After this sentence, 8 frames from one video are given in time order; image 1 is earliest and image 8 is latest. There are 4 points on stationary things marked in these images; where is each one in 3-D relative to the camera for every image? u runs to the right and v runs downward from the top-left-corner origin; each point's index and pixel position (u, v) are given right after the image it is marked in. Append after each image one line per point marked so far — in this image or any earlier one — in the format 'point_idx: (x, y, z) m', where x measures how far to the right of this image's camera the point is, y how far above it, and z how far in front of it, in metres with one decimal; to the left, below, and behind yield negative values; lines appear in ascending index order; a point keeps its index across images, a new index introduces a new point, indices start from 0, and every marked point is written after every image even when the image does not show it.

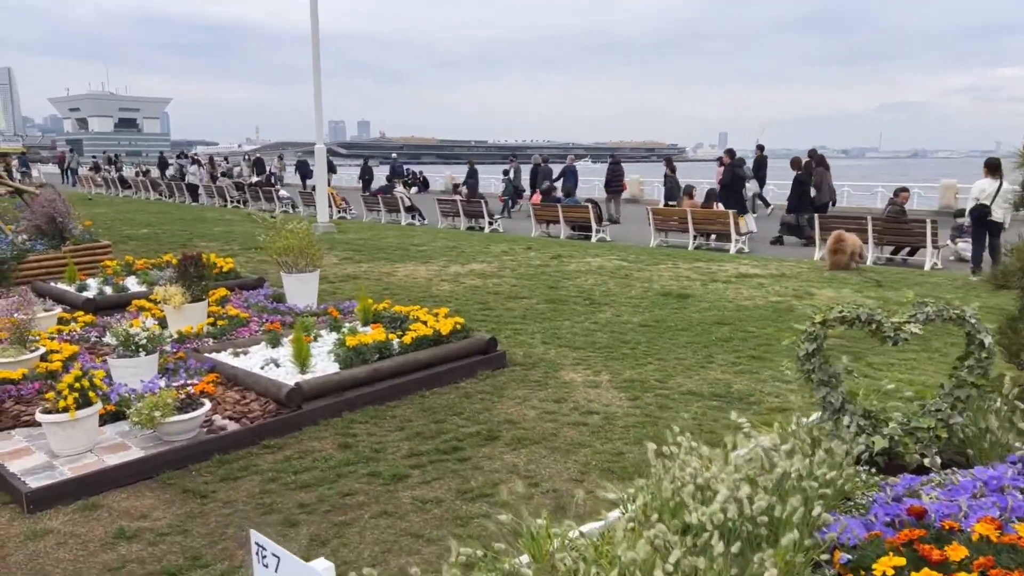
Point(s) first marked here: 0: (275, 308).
0: (-2.1, -0.2, +7.2) m
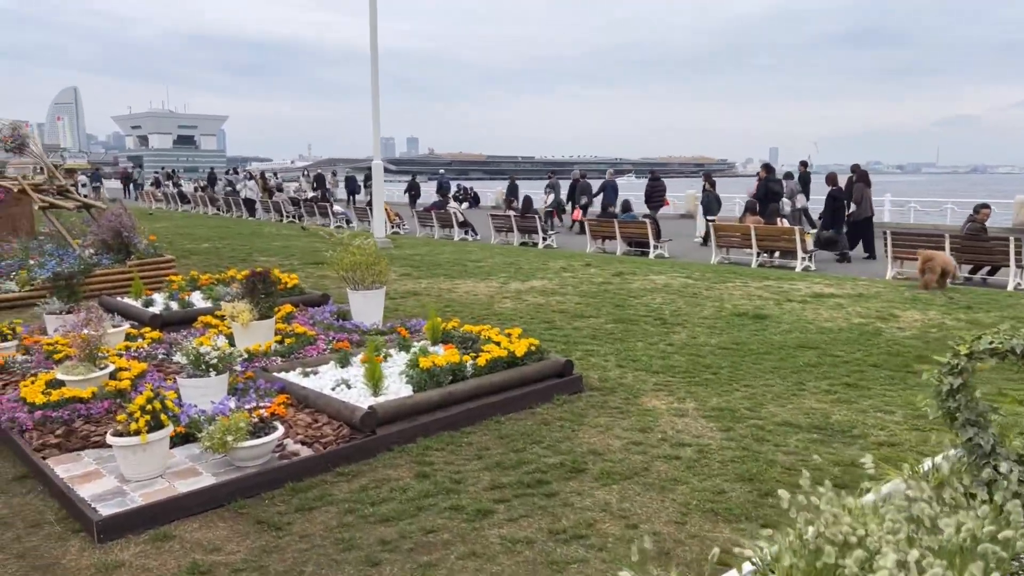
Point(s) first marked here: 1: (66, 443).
0: (-1.5, -0.3, +7.0) m
1: (-2.6, -0.9, +4.6) m
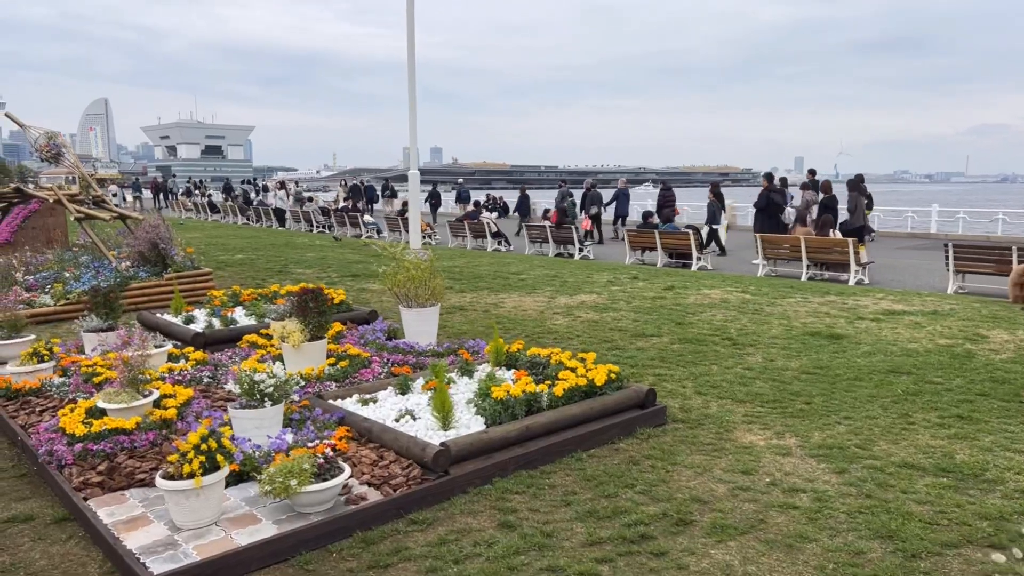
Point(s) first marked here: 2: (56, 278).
0: (-1.0, -0.5, +6.6) m
1: (-2.1, -1.0, +4.1) m
2: (-5.9, +0.1, +10.3) m
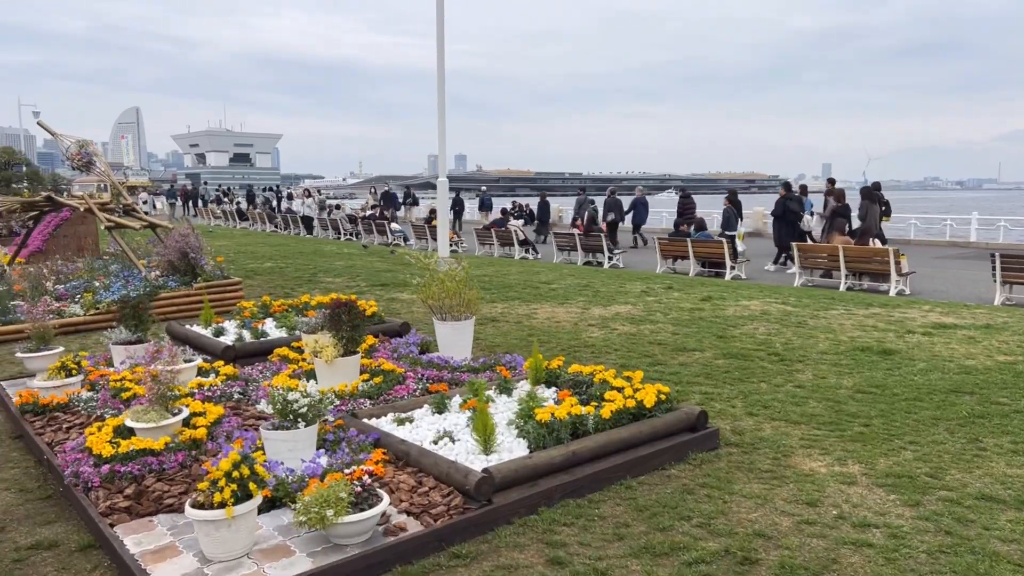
0: (-0.7, -0.6, +6.3) m
1: (-1.9, -1.1, +3.9) m
2: (-5.5, 0.0, +10.2) m
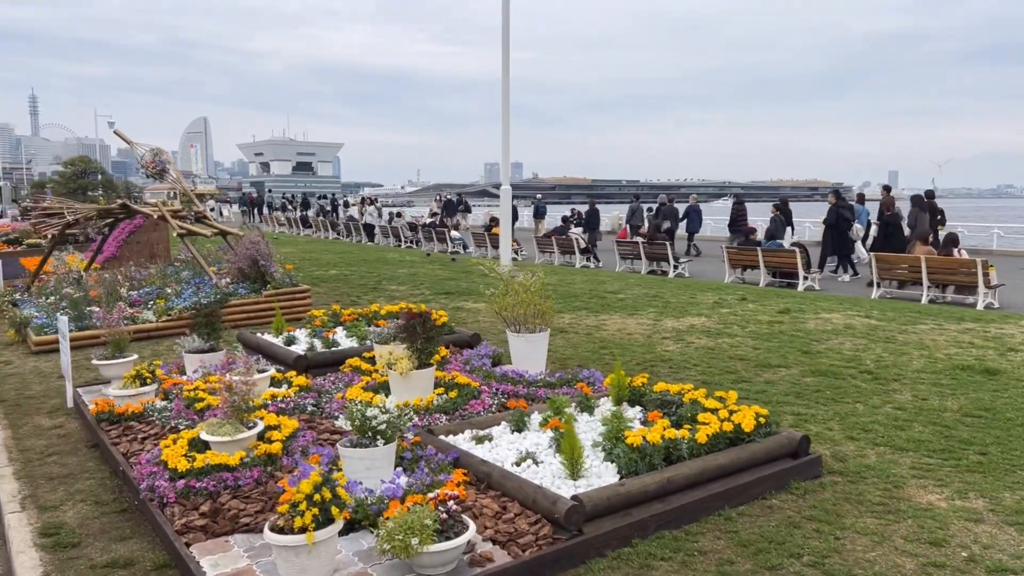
0: (-0.1, -0.7, +6.1) m
1: (-1.4, -1.1, +3.8) m
2: (-4.6, -0.1, +10.3) m
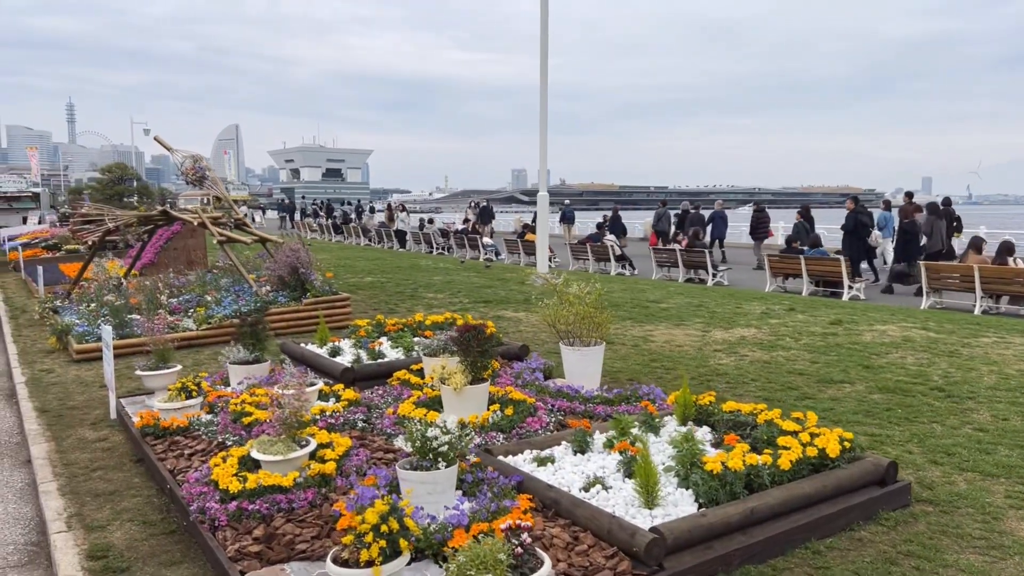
0: (+0.3, -0.7, +5.9) m
1: (-1.1, -1.2, +3.6) m
2: (-4.0, -0.2, +10.3) m
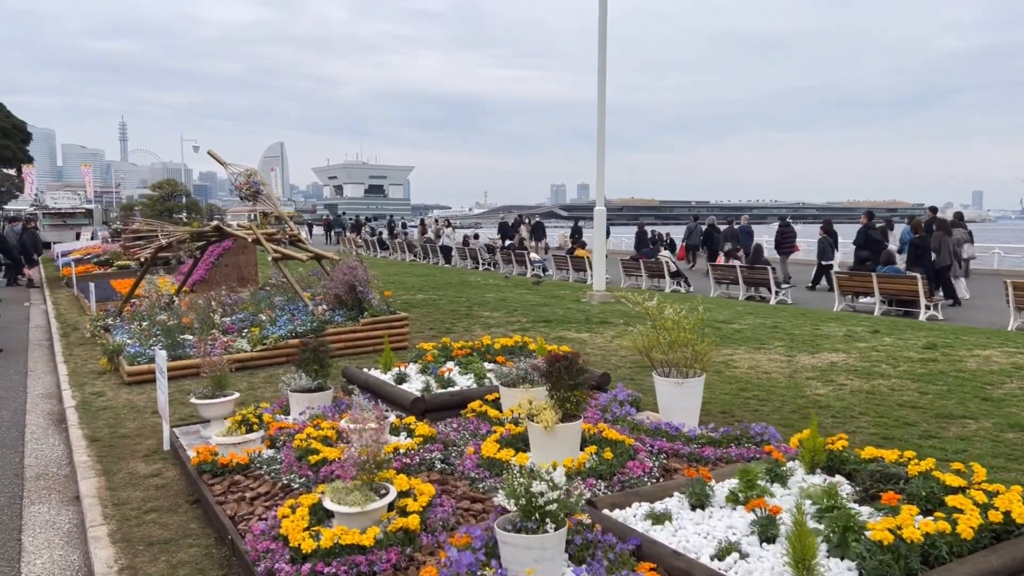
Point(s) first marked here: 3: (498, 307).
0: (+0.9, -0.9, +5.3) m
1: (-0.6, -1.3, +3.0) m
2: (-3.2, -0.4, +9.9) m
3: (-0.3, -0.4, +14.6) m
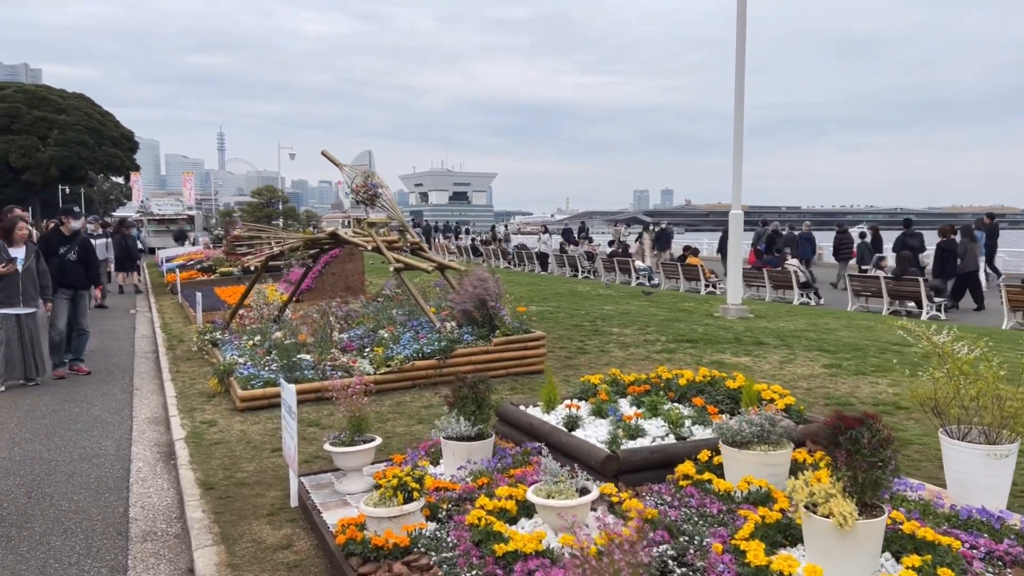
0: (+2.1, -1.1, +3.8) m
1: (+0.3, -1.4, +1.8) m
2: (-1.5, -0.6, +8.8) m
3: (+1.8, -0.6, +13.2) m
